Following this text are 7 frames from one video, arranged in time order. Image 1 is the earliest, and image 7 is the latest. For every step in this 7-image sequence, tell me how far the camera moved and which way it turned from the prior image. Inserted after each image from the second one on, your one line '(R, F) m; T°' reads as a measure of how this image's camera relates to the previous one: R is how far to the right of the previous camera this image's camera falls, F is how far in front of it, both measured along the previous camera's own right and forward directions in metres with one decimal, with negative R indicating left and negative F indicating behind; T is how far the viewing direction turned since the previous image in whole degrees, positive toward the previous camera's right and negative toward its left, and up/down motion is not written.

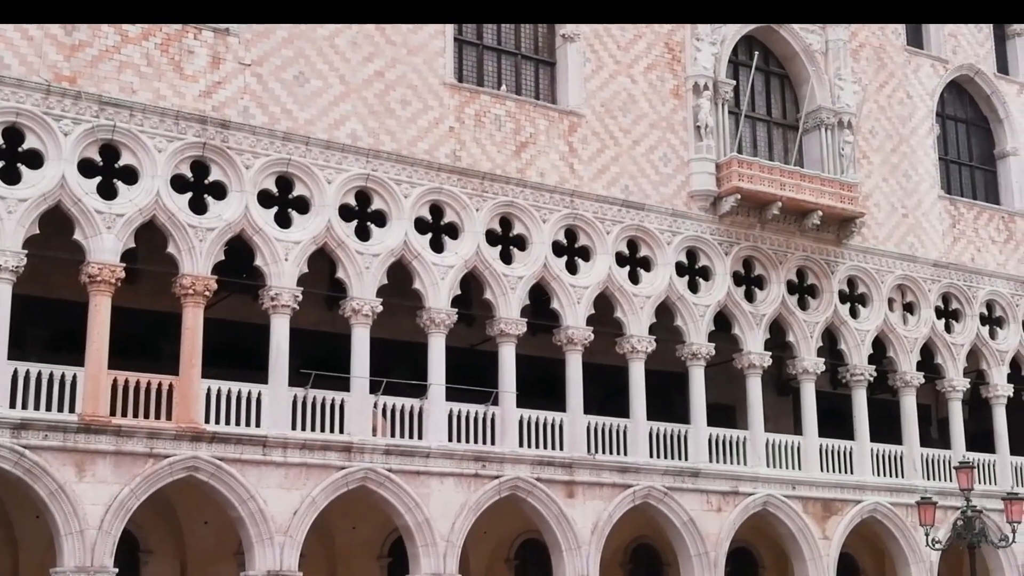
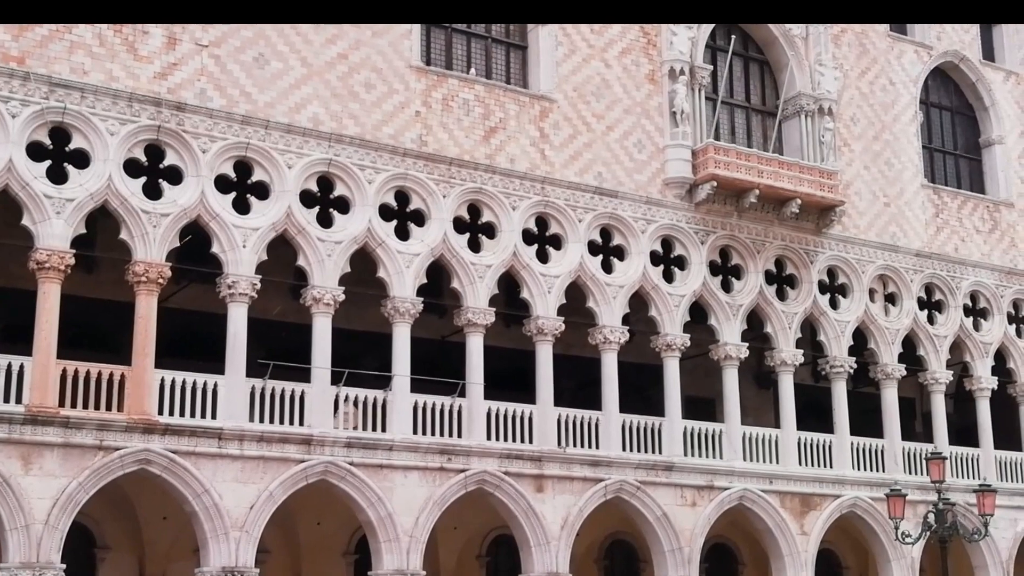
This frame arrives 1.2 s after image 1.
(+0.3, +0.4) m; 0°
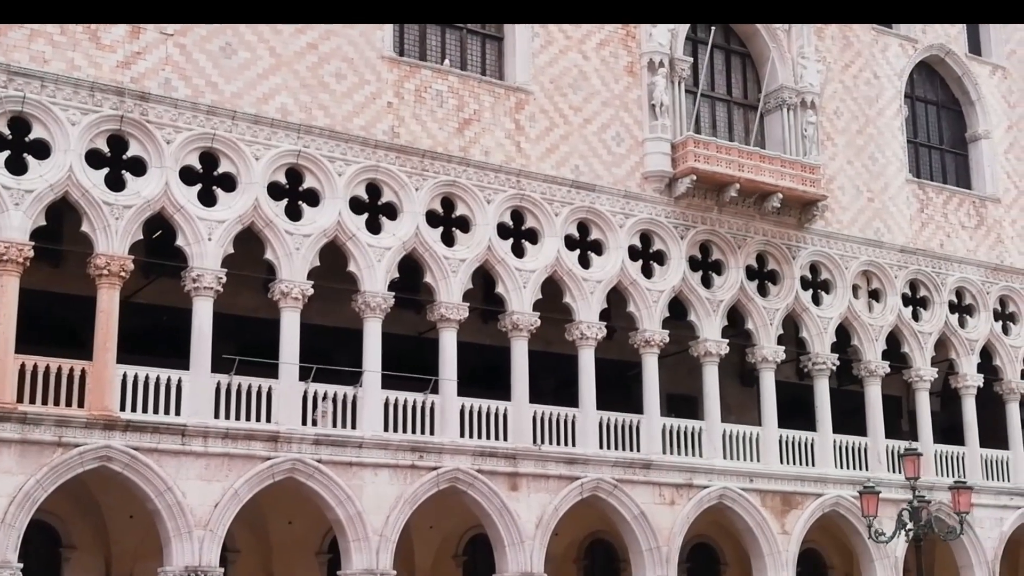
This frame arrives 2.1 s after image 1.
(+0.3, +0.3) m; 0°
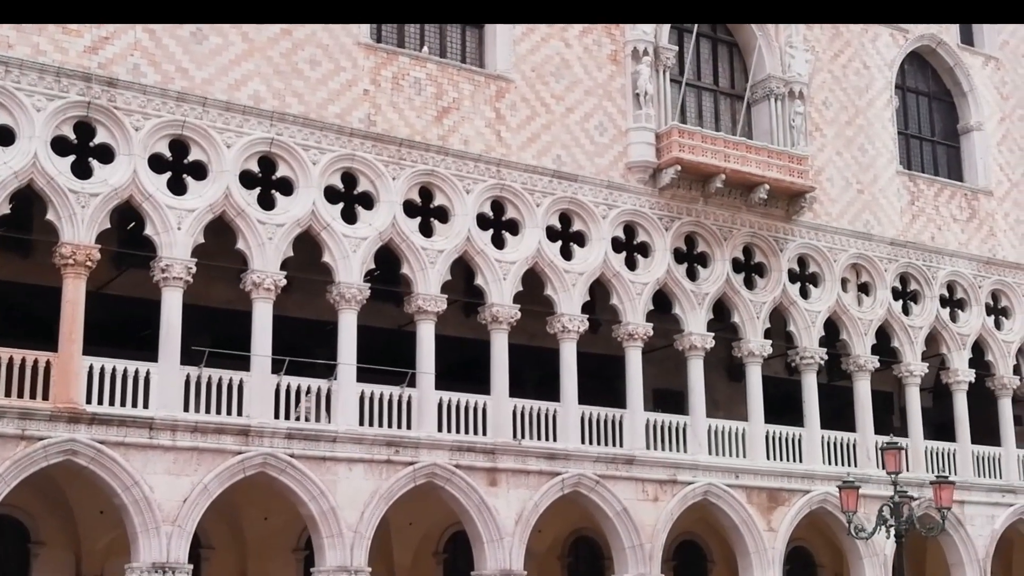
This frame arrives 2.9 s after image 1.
(+0.3, +0.3) m; 0°
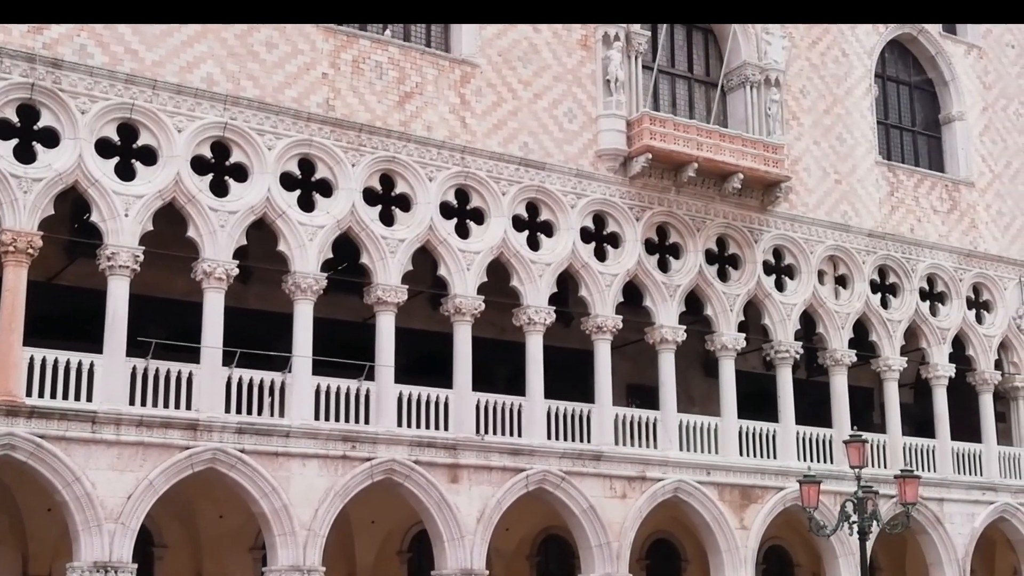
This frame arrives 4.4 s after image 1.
(+0.4, +0.5) m; 0°
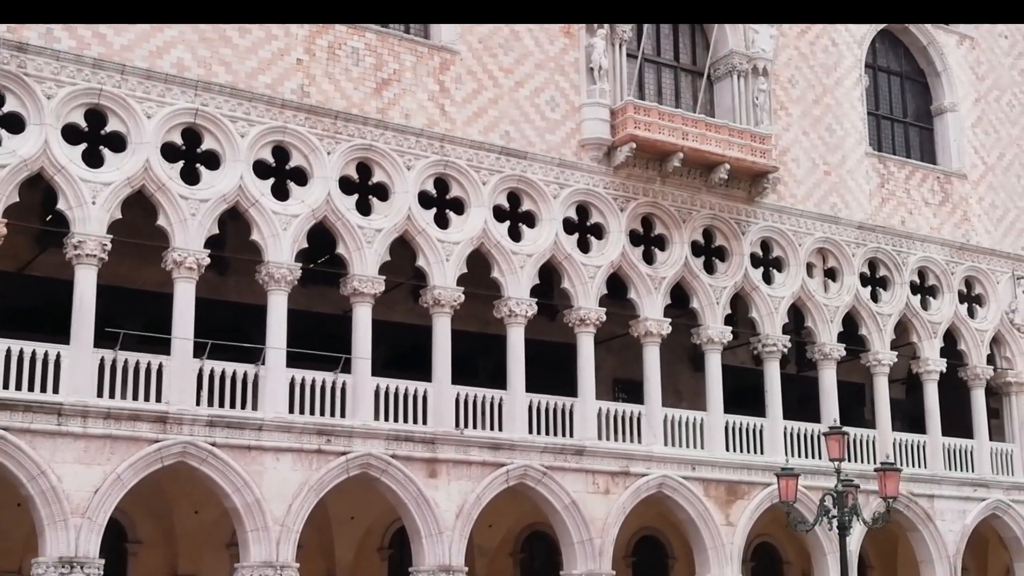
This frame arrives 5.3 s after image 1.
(+0.2, +0.3) m; 0°
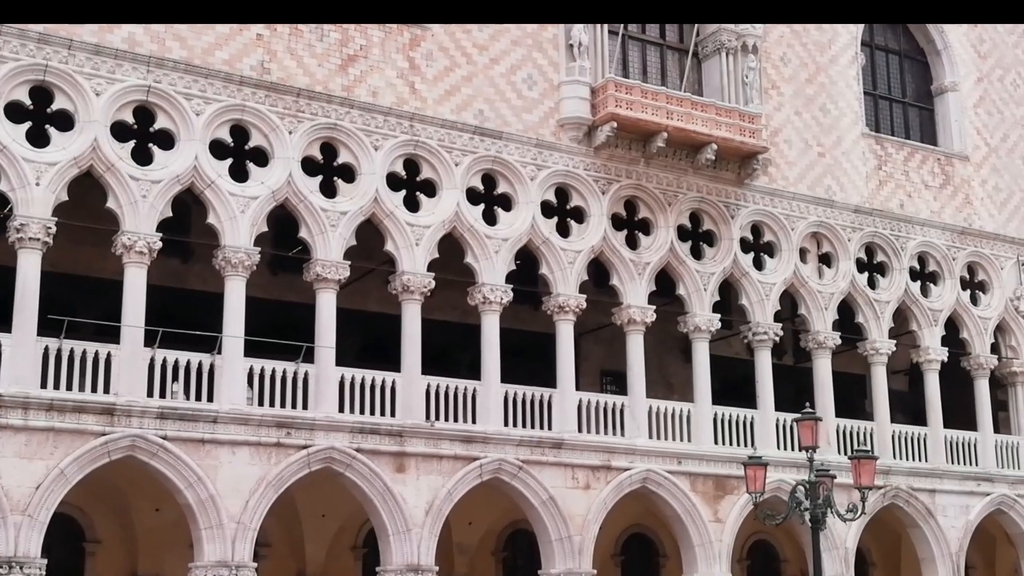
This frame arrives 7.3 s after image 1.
(+0.5, +0.7) m; -1°
